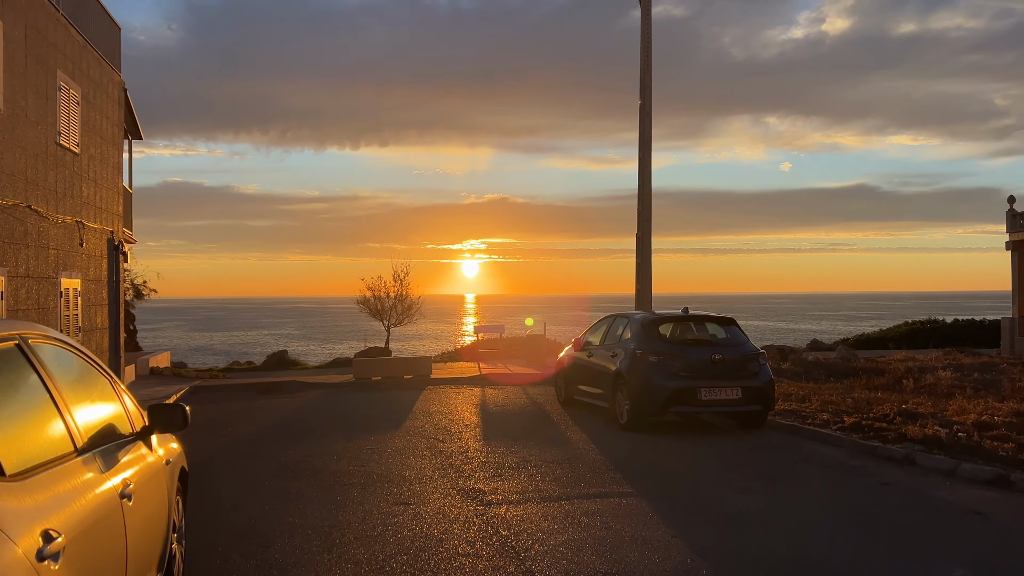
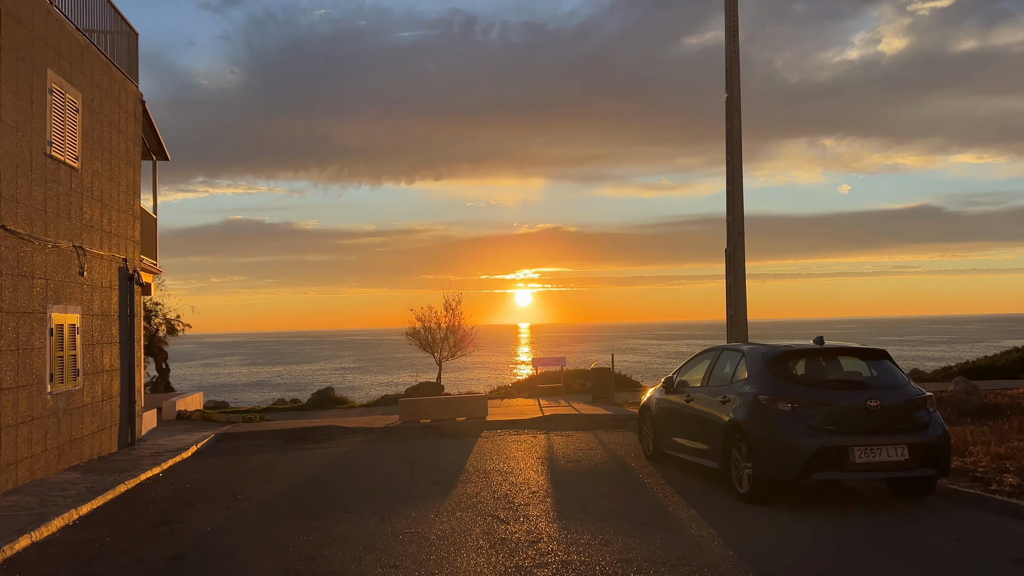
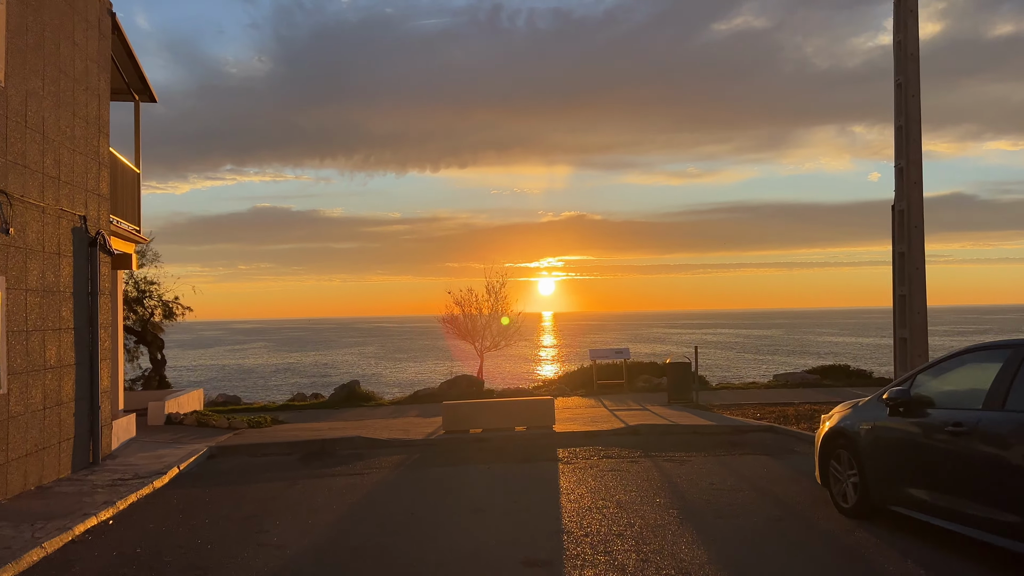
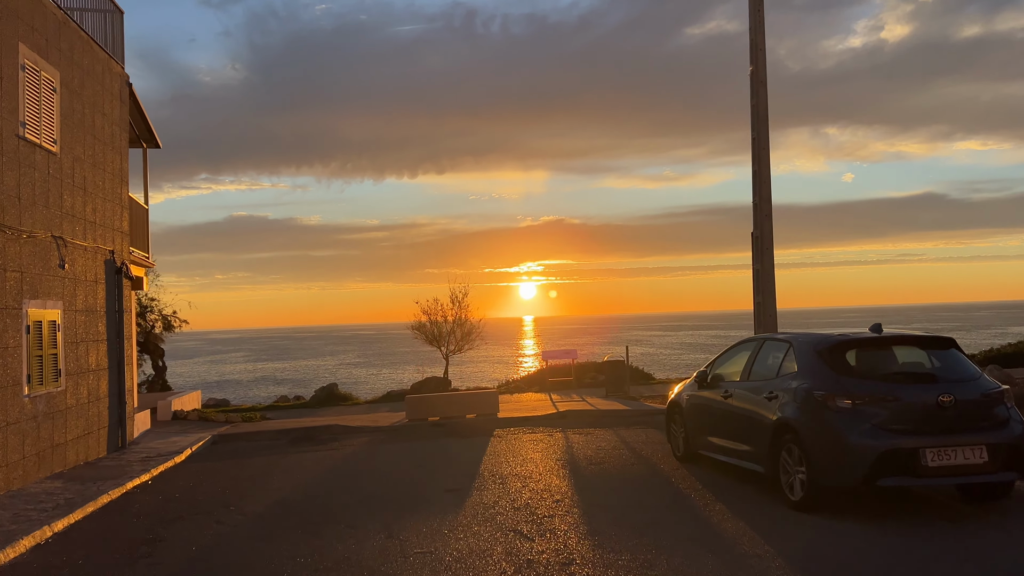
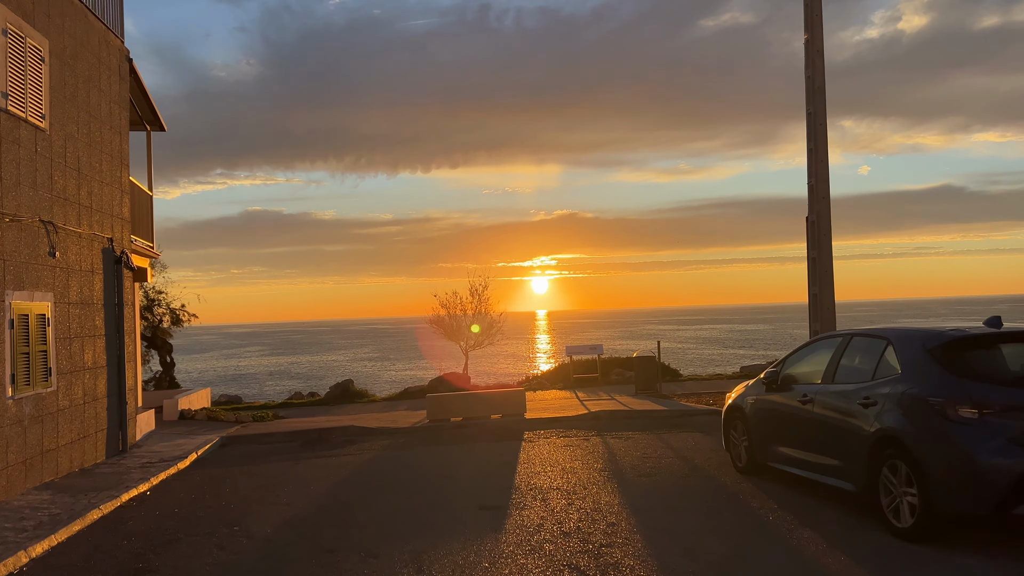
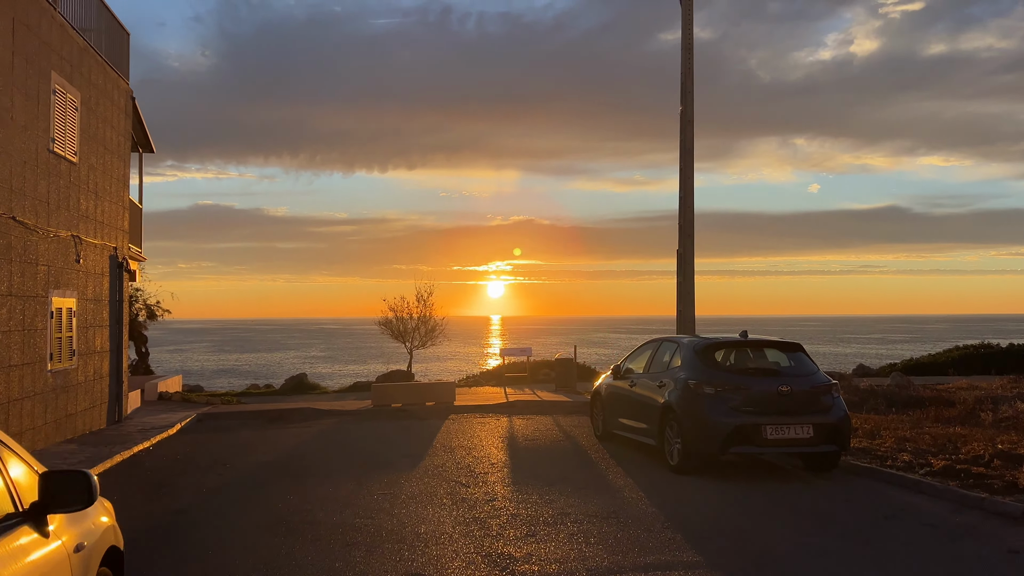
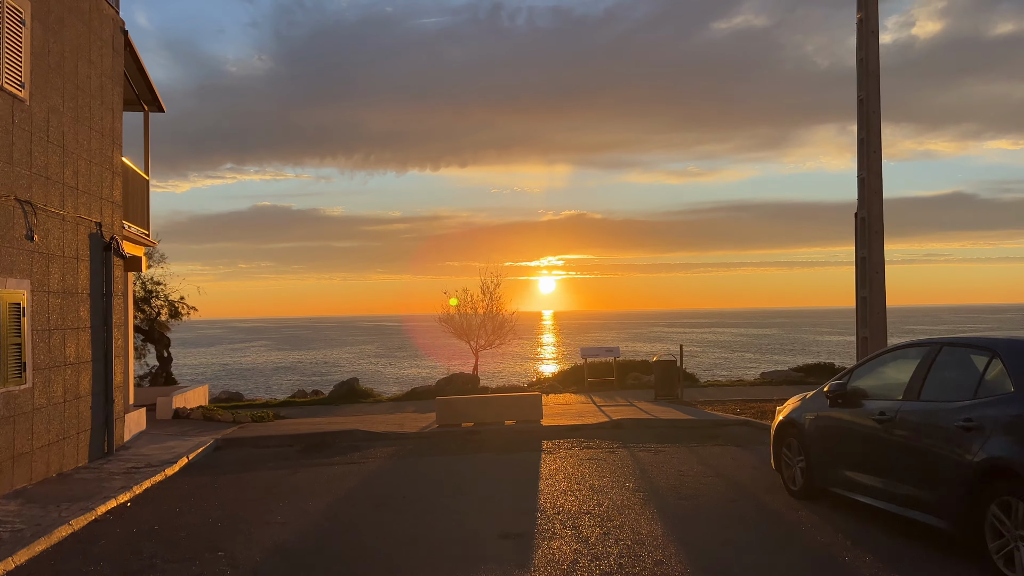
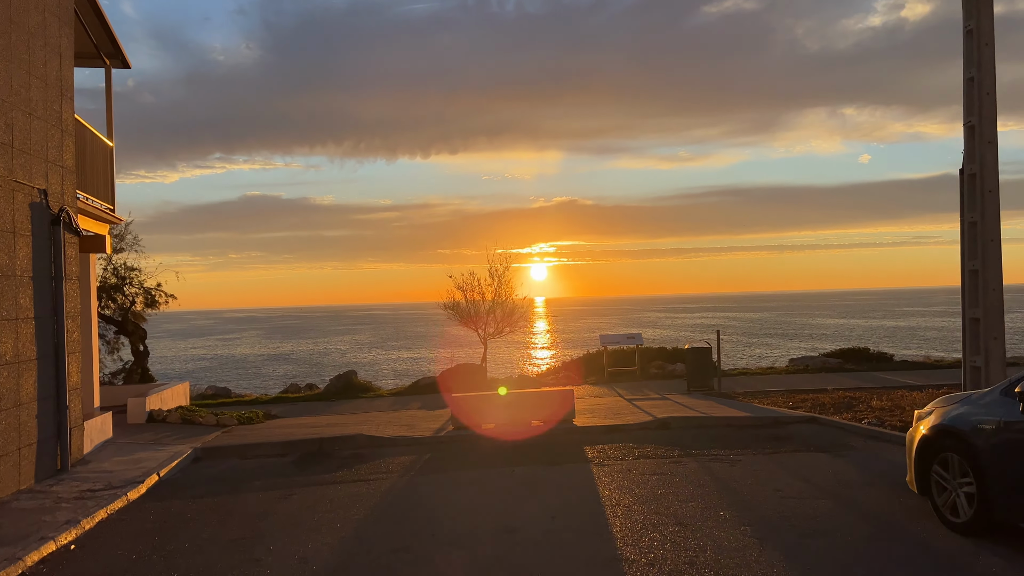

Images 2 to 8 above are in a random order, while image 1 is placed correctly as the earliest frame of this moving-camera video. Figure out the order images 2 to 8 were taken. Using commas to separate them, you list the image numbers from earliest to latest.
6, 2, 4, 5, 7, 3, 8
